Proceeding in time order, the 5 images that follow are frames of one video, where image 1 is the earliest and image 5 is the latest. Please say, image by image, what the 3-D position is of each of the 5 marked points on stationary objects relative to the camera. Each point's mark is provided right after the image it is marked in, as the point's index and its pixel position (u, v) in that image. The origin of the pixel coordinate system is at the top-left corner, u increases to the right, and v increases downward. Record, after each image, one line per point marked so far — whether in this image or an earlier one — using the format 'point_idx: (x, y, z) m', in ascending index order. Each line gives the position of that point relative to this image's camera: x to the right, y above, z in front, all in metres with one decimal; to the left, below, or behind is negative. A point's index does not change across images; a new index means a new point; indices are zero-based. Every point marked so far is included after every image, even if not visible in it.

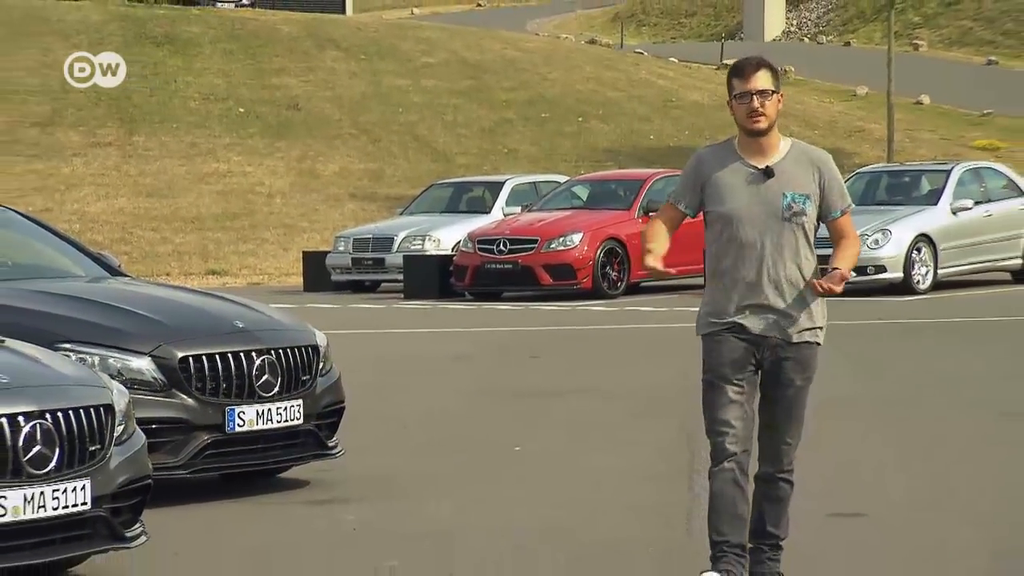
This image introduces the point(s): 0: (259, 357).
0: (-1.2, -0.3, +7.8) m
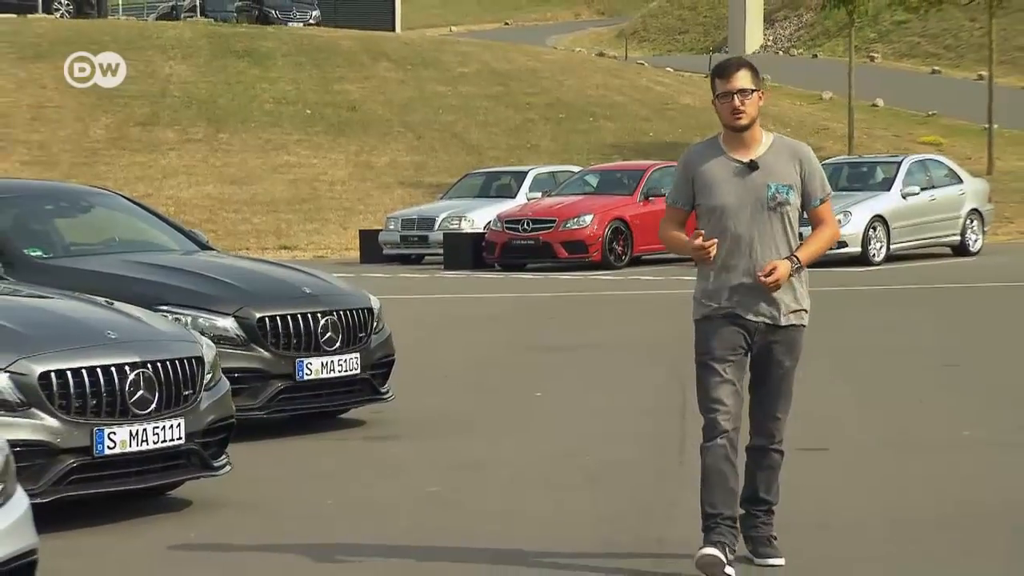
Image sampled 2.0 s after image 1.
0: (-1.1, -0.2, +9.3) m
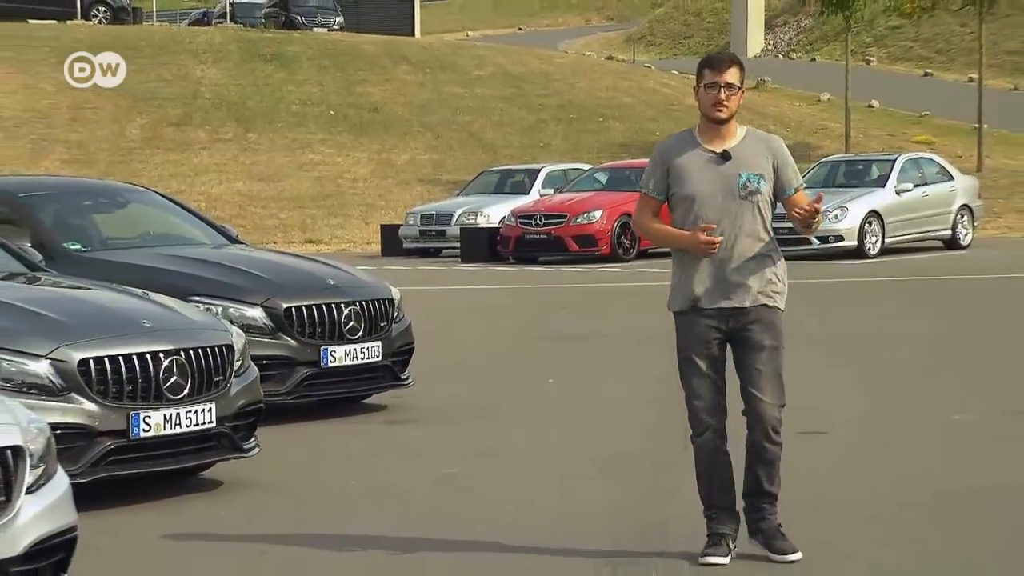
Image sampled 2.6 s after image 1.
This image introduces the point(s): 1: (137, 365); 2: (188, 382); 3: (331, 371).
0: (-1.0, -0.1, +9.7) m
1: (-1.9, -0.4, +8.3) m
2: (-1.7, -0.5, +8.6) m
3: (-1.1, -0.5, +9.6) m
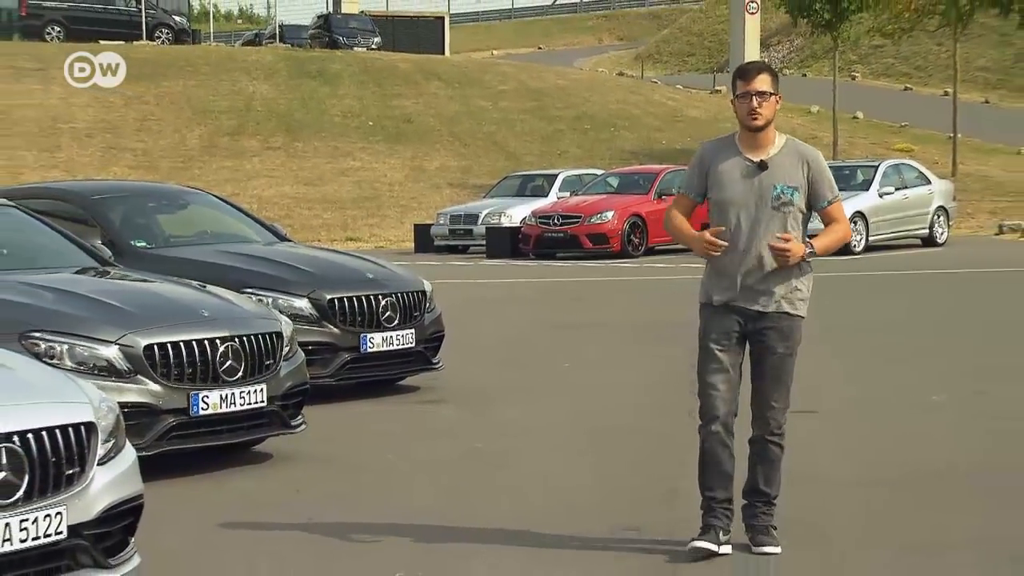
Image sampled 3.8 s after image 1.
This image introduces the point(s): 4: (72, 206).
0: (-0.8, -0.1, +10.8) m
1: (-1.8, -0.4, +9.3) m
2: (-1.6, -0.5, +9.6) m
3: (-0.9, -0.4, +10.6) m
4: (-2.9, +0.5, +10.8) m
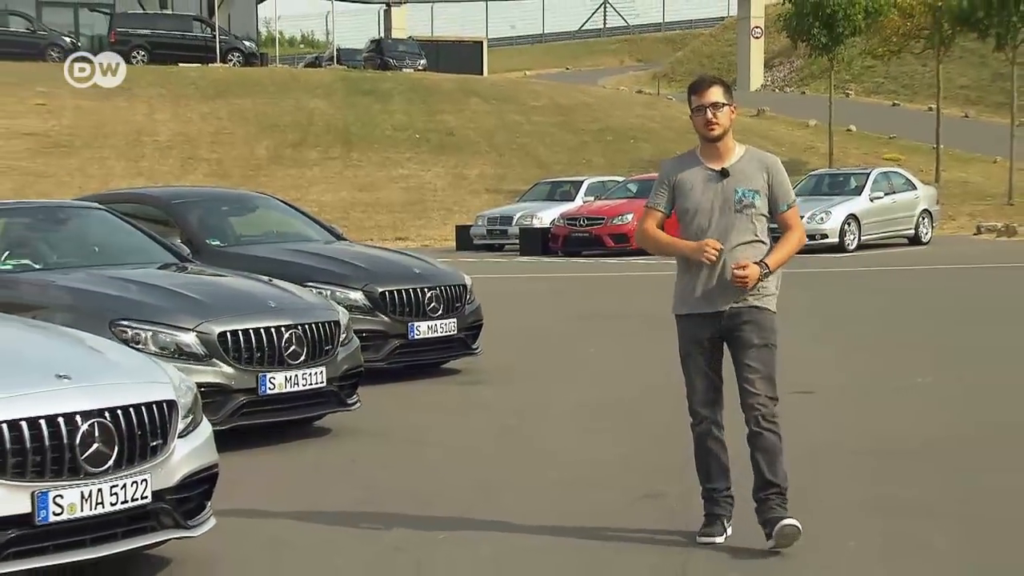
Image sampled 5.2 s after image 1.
0: (-0.6, 0.0, +12.0) m
1: (-1.6, -0.3, +10.7) m
2: (-1.4, -0.4, +10.9) m
3: (-0.7, -0.4, +11.9) m
4: (-2.6, +0.6, +12.1) m
